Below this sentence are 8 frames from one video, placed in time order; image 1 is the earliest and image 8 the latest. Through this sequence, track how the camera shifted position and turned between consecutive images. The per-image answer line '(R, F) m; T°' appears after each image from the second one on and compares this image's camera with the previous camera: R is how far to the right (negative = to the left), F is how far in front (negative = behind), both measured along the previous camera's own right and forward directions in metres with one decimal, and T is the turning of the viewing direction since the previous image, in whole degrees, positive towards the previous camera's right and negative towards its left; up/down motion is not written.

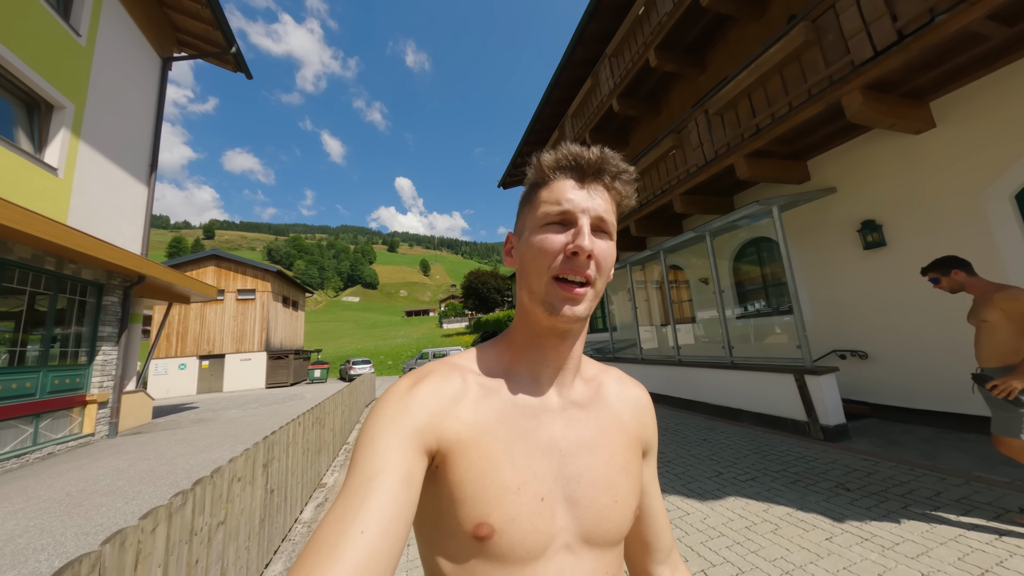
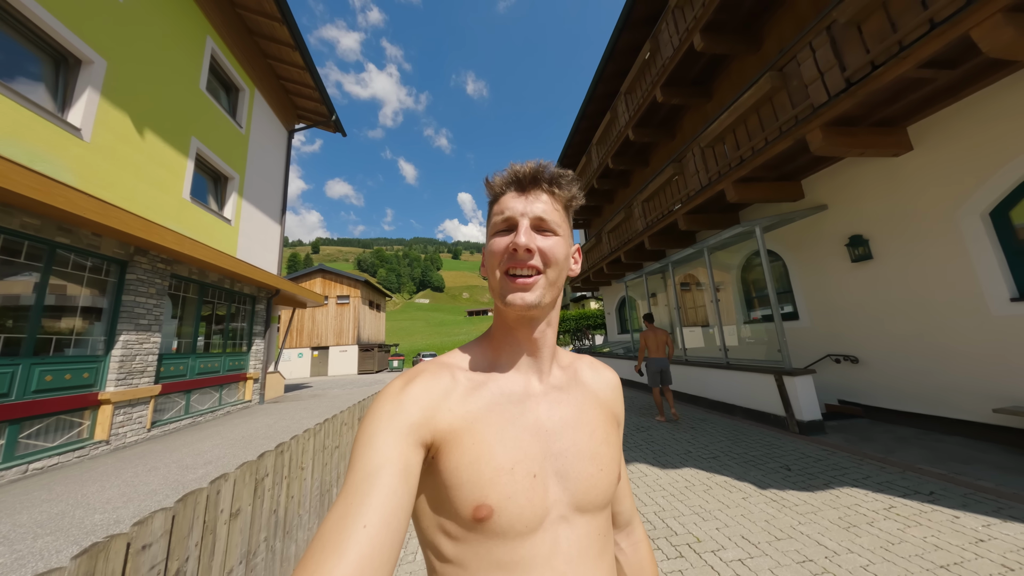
(+0.9, -1.3) m; -11°
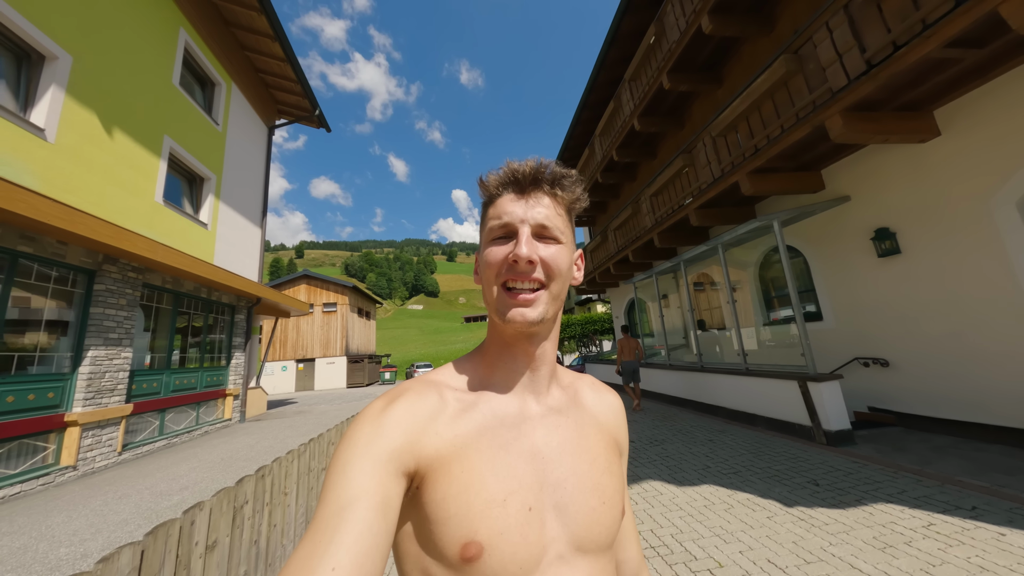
(-0.1, +0.5) m; +1°
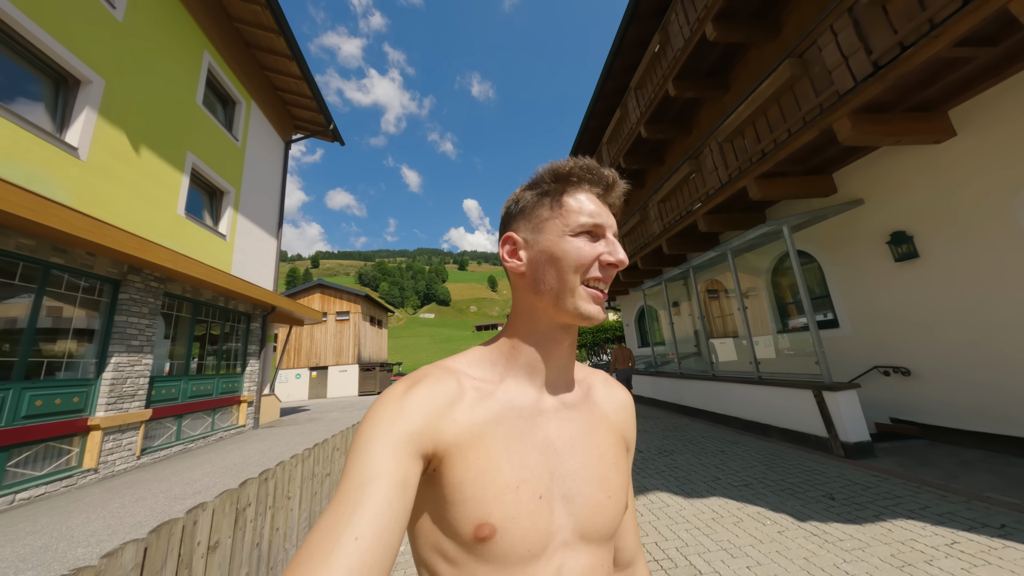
(+0.1, 0.0) m; -2°
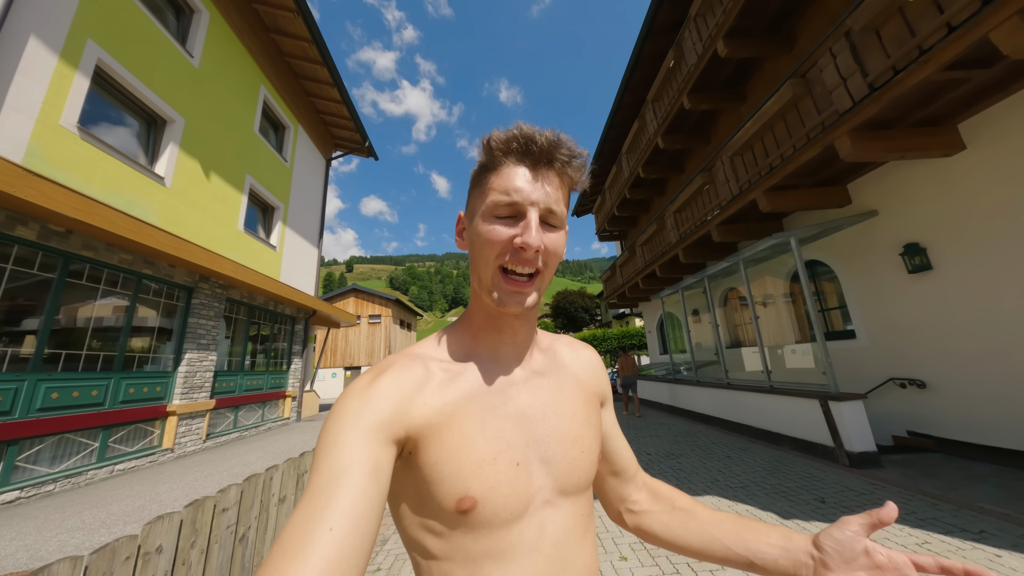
(+0.2, -0.5) m; -4°
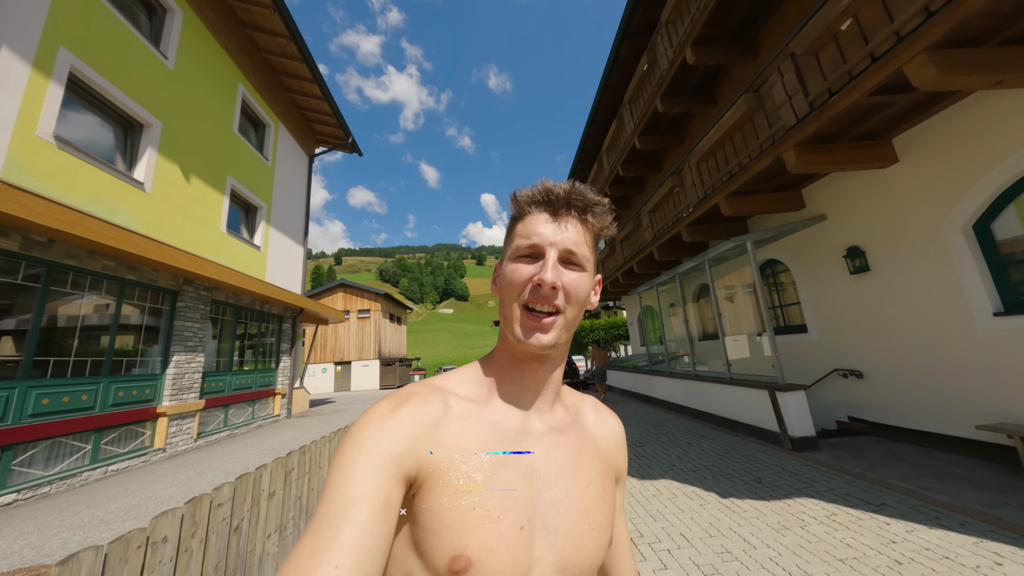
(+0.3, -0.3) m; +1°
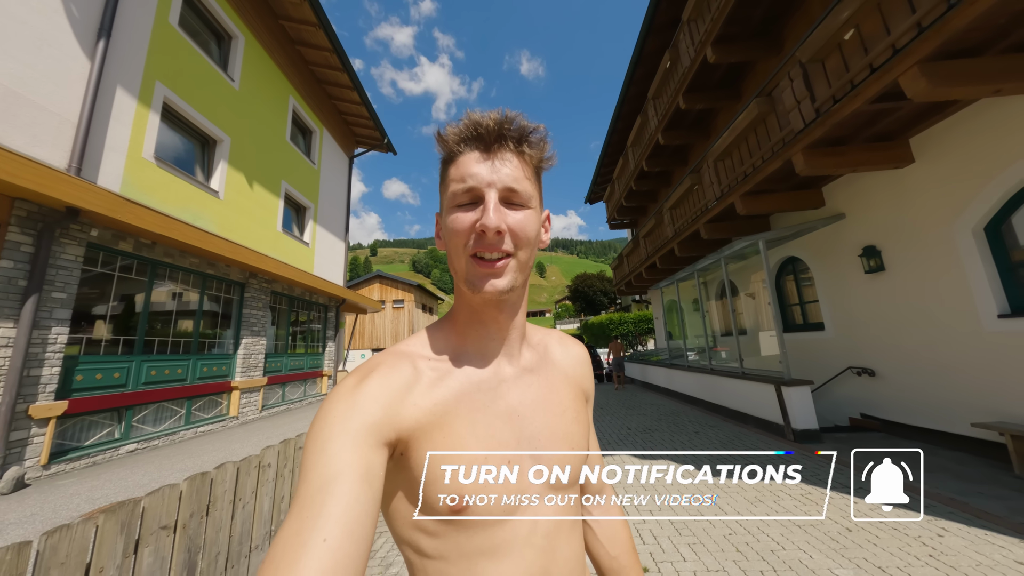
(+0.2, -0.6) m; -5°
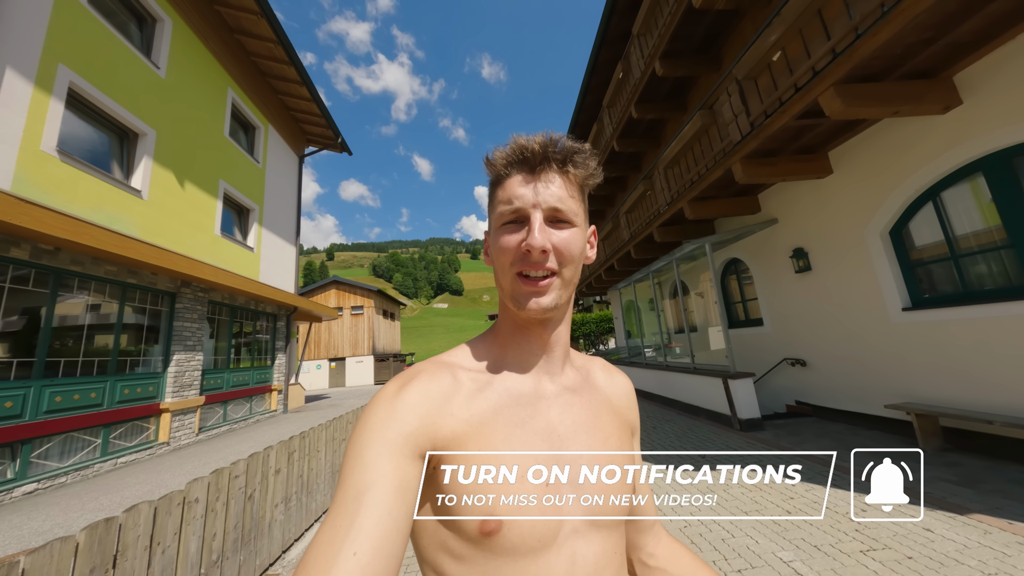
(+0.1, +0.1) m; +6°
